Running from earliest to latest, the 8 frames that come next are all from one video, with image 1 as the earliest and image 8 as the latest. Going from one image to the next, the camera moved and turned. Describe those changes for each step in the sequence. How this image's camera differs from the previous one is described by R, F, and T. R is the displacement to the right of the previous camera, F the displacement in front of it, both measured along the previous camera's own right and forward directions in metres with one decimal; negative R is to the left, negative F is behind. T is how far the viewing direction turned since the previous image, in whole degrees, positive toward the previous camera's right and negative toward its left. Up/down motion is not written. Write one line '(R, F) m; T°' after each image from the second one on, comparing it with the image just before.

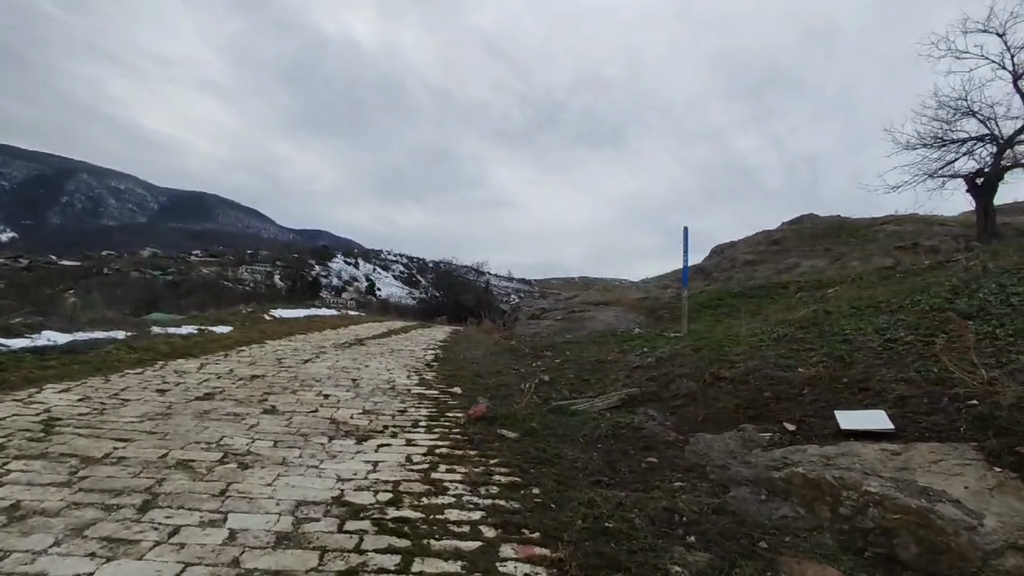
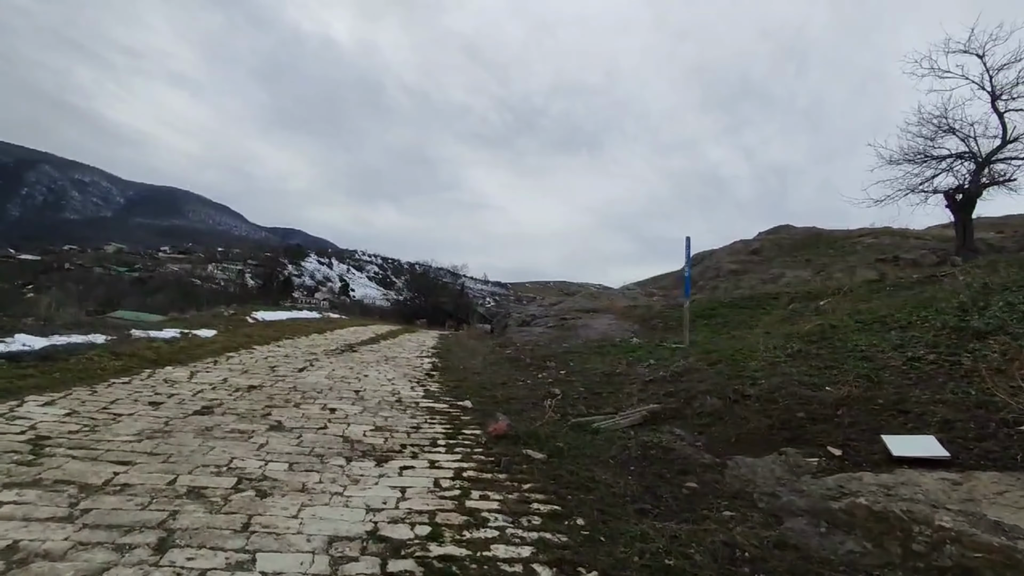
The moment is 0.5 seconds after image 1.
(-0.4, +0.3) m; +3°
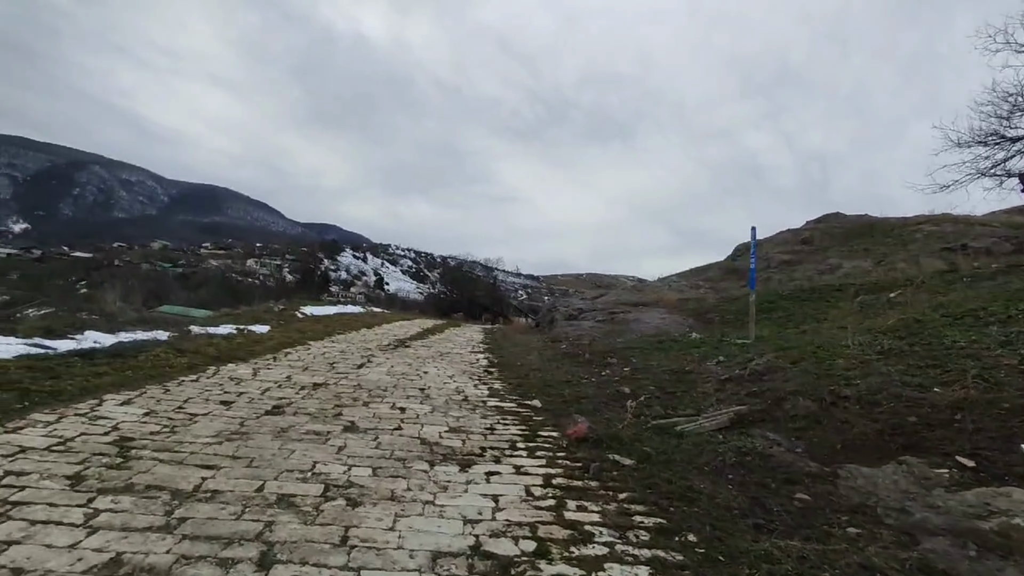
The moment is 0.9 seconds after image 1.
(-0.4, +0.2) m; -3°
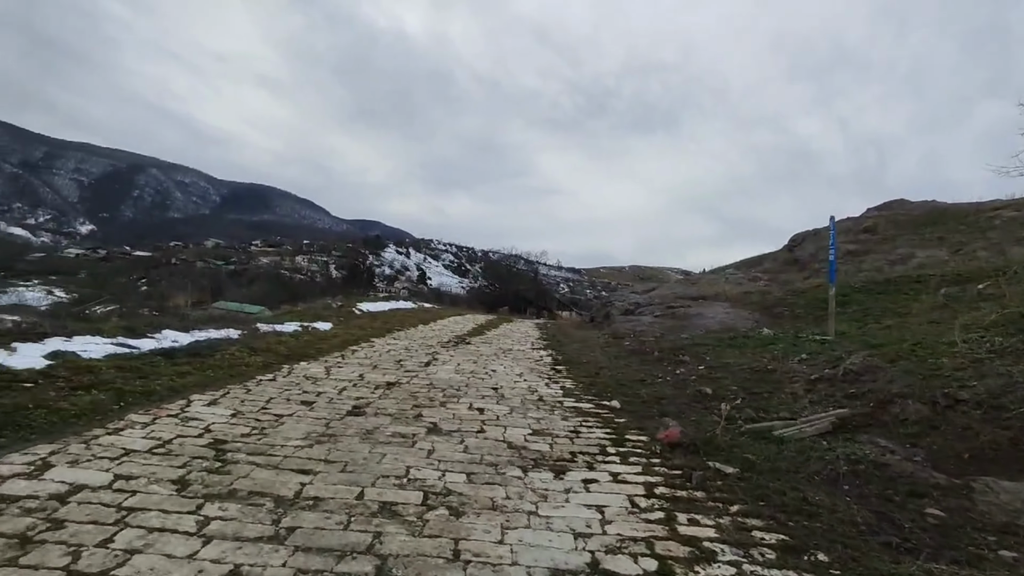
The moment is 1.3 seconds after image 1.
(-0.4, +0.2) m; -4°
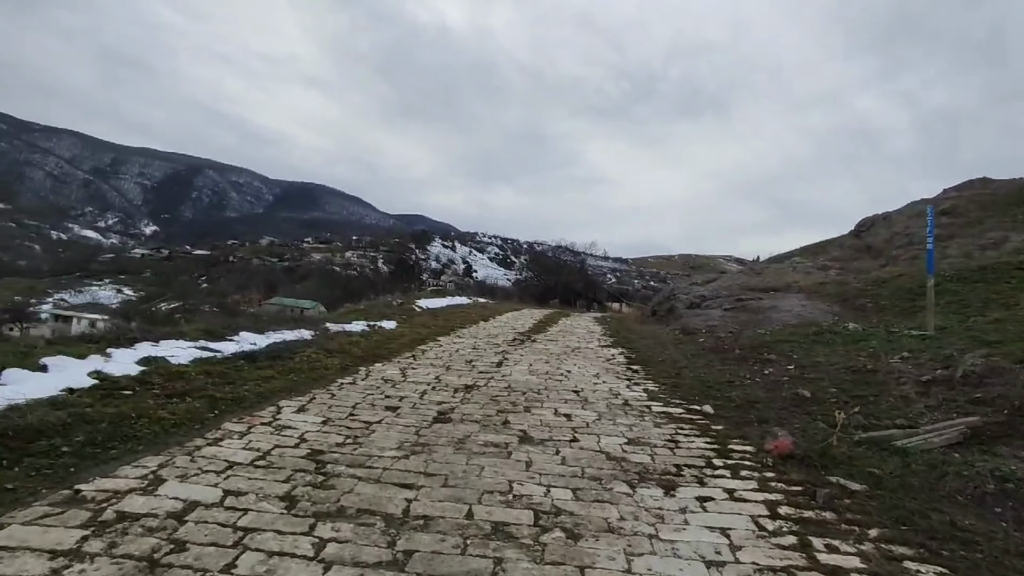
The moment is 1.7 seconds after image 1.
(-0.4, +0.2) m; -4°
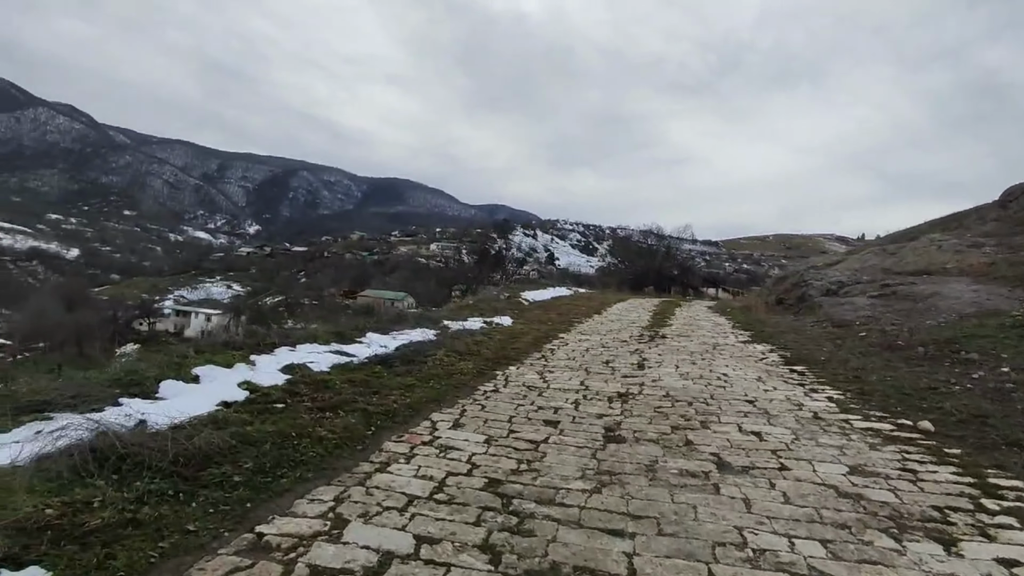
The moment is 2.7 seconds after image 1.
(-0.7, +0.6) m; -8°
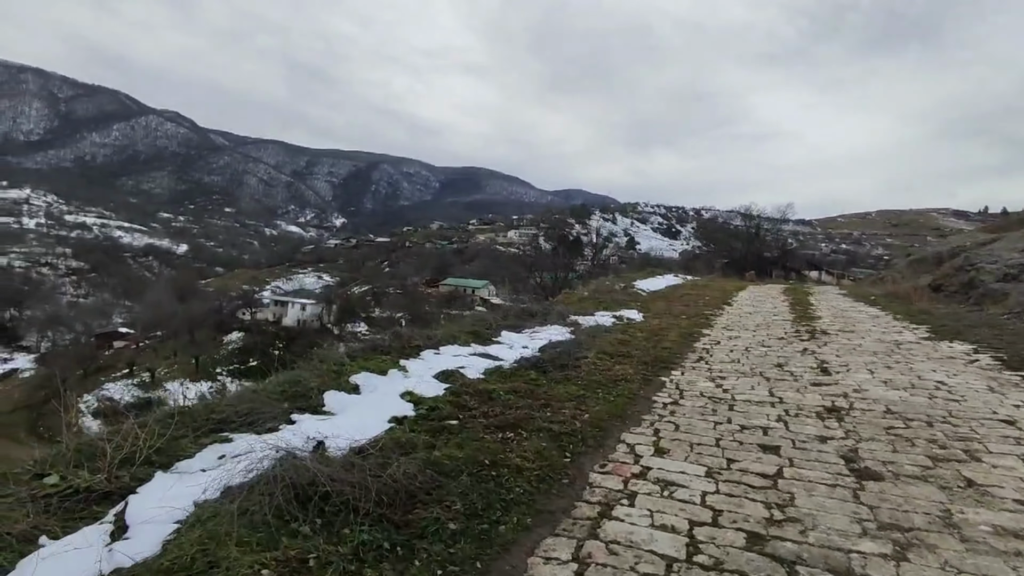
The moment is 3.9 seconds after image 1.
(-0.9, +0.6) m; -8°
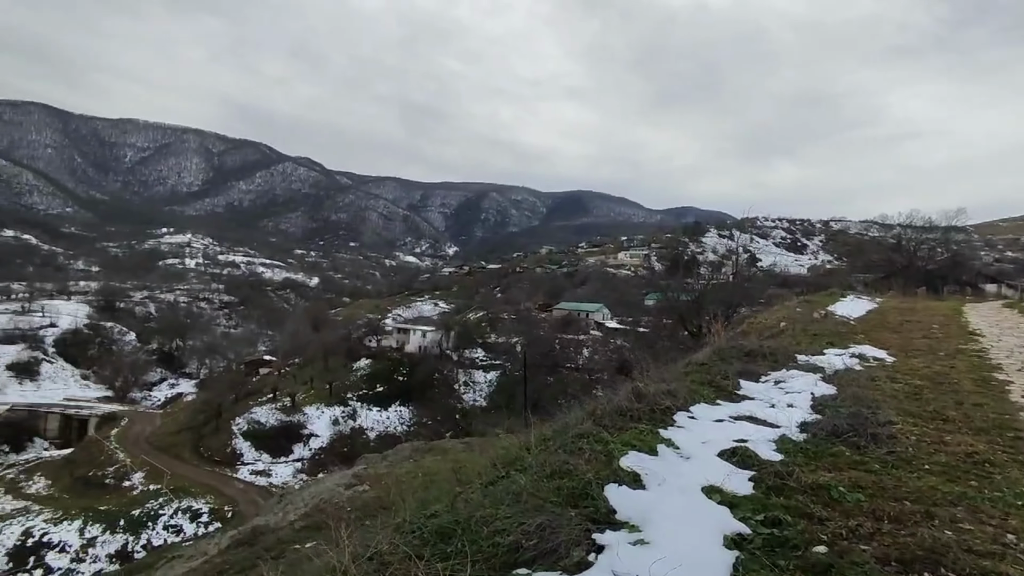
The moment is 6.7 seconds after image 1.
(-1.4, +1.1) m; -11°
